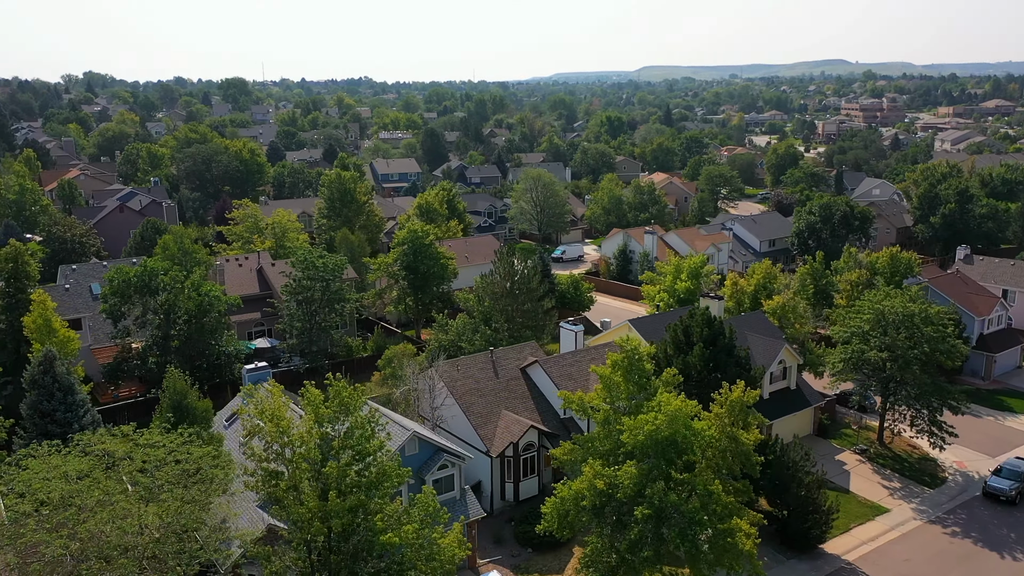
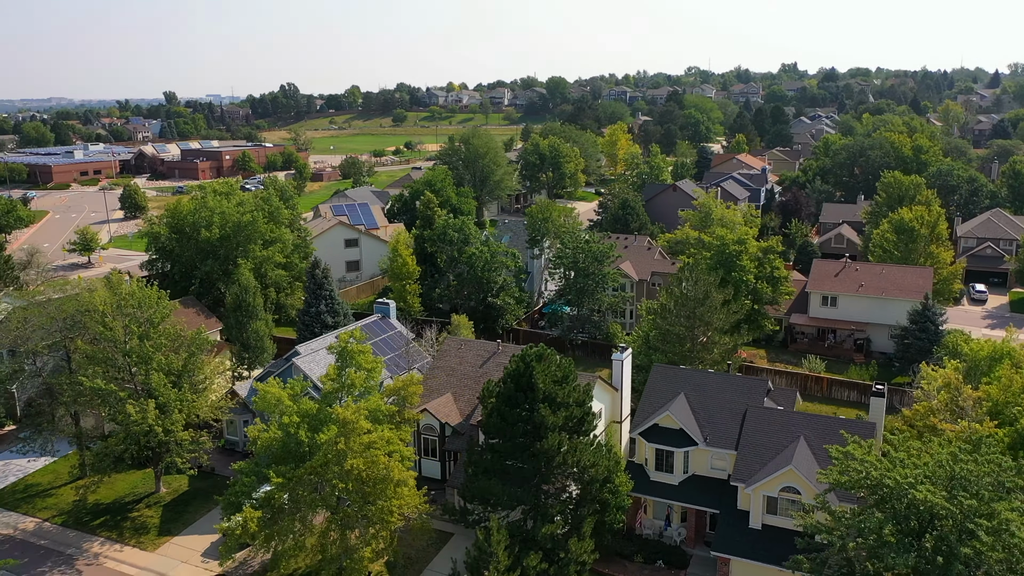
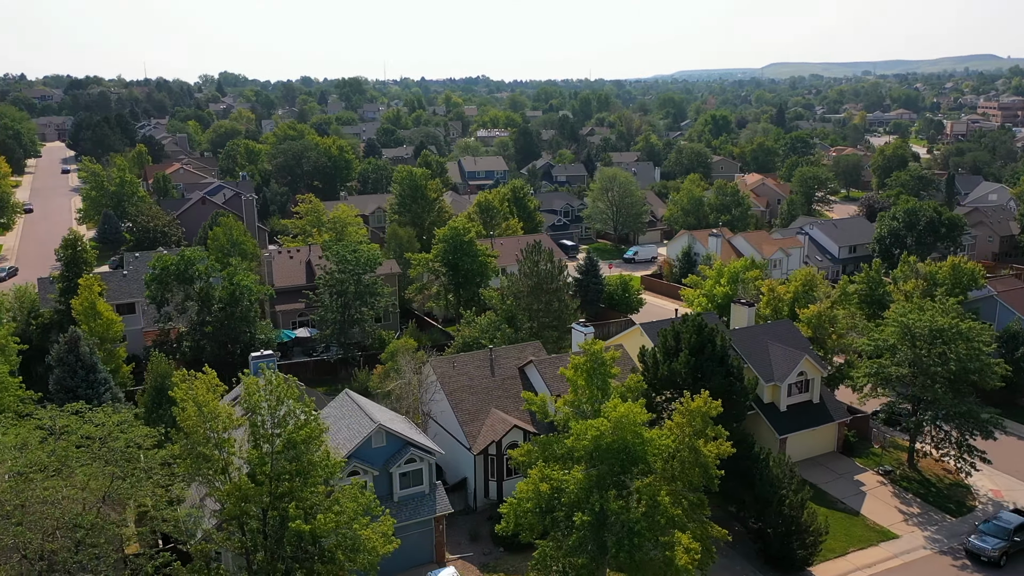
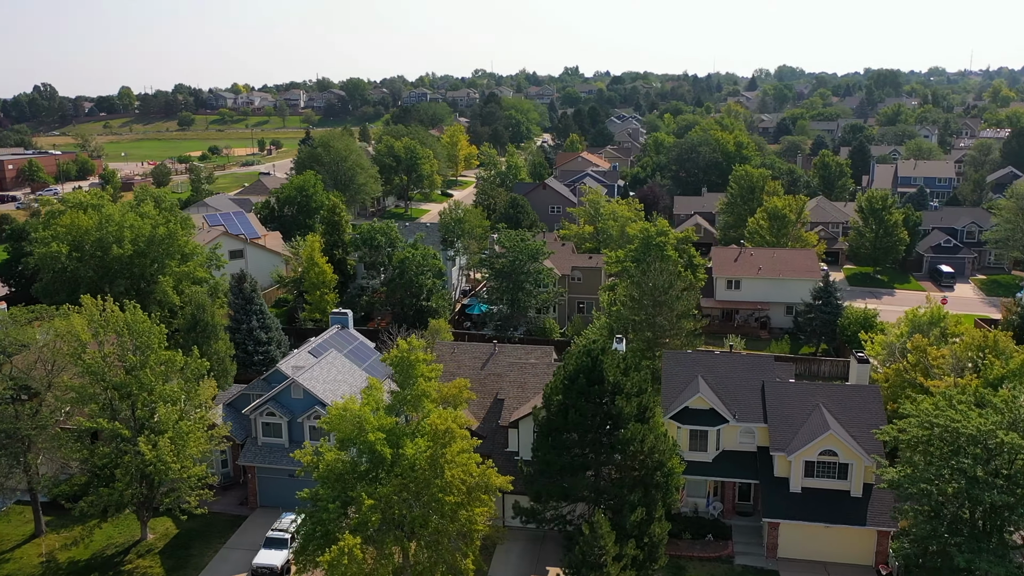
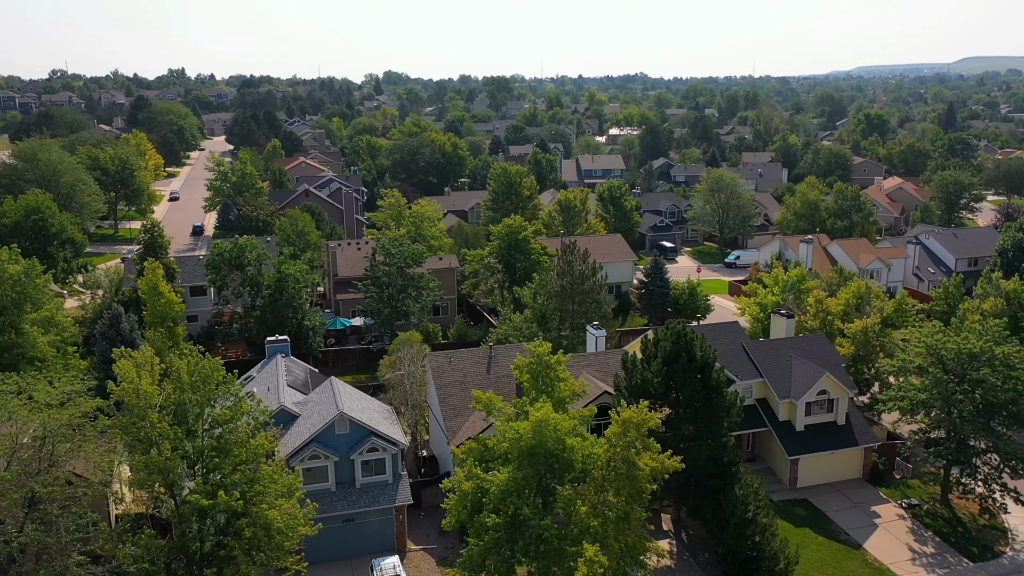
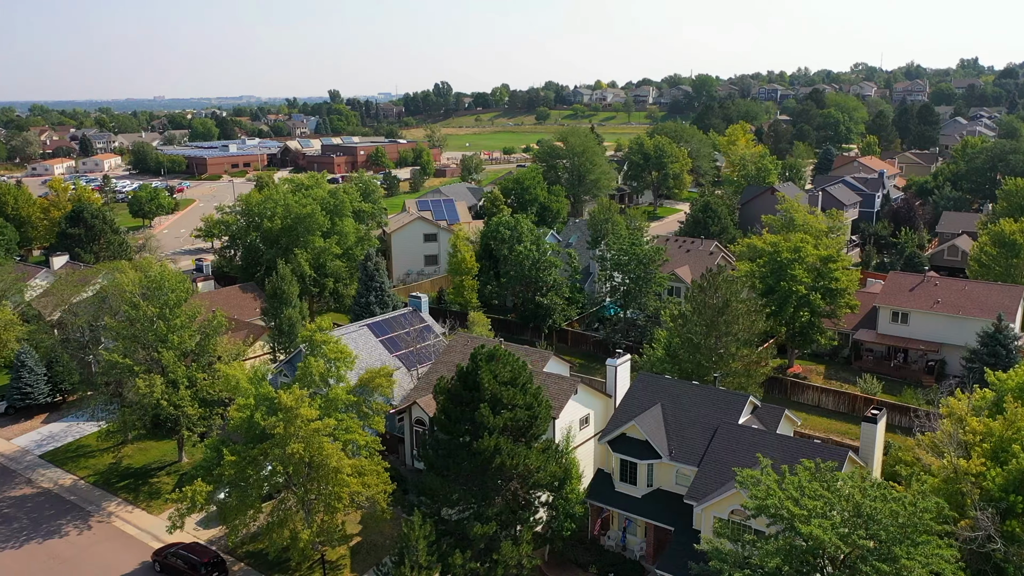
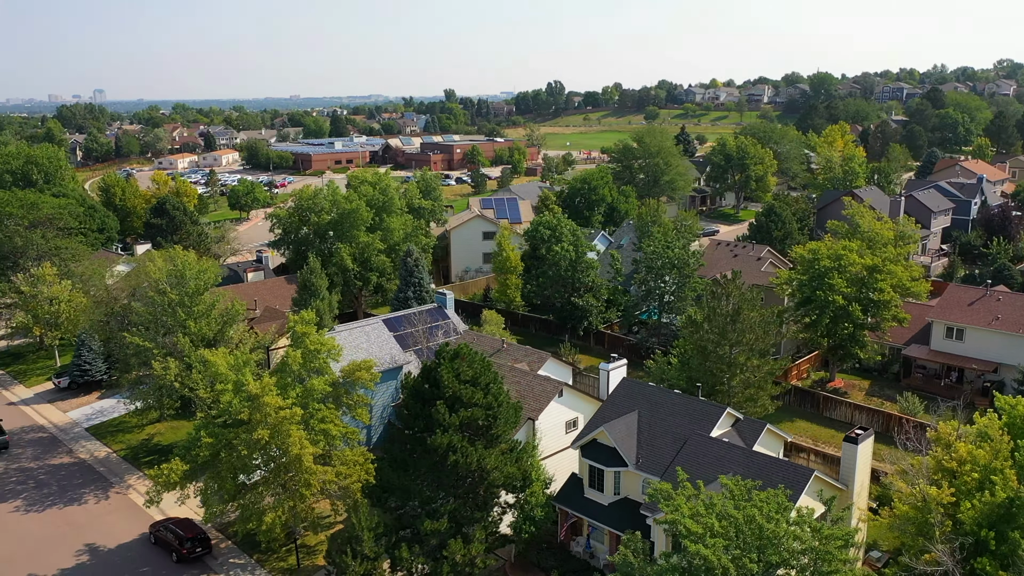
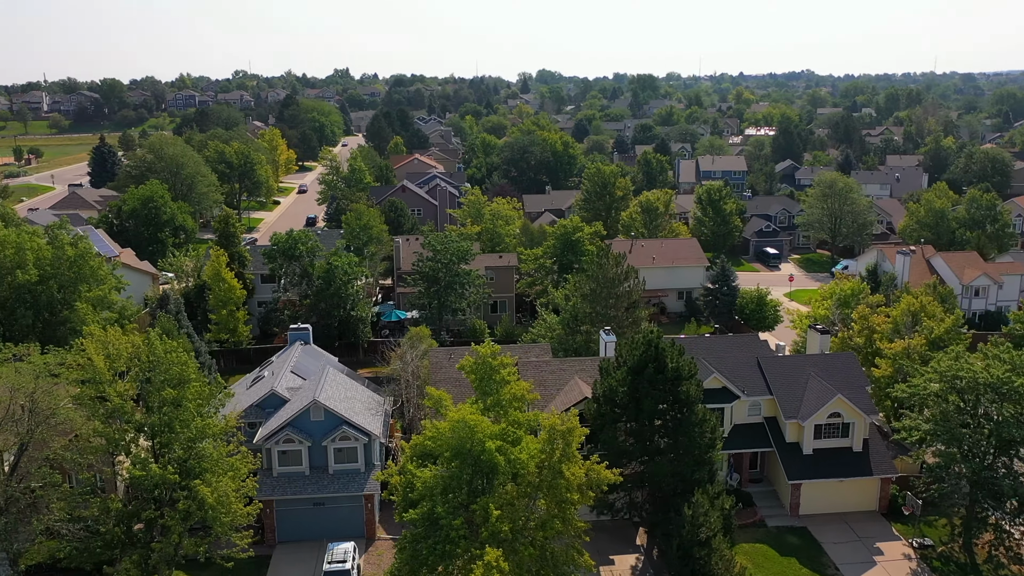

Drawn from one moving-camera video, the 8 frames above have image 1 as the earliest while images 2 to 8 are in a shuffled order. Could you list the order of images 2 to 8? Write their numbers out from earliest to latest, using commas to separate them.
3, 5, 8, 4, 2, 6, 7
